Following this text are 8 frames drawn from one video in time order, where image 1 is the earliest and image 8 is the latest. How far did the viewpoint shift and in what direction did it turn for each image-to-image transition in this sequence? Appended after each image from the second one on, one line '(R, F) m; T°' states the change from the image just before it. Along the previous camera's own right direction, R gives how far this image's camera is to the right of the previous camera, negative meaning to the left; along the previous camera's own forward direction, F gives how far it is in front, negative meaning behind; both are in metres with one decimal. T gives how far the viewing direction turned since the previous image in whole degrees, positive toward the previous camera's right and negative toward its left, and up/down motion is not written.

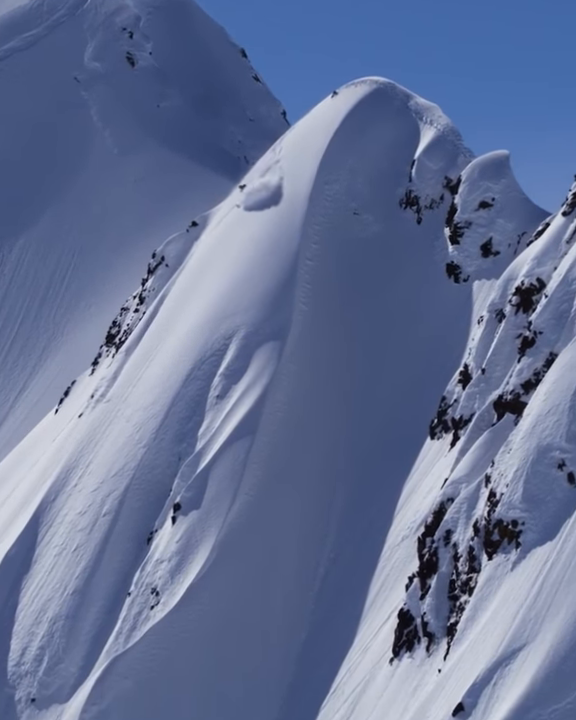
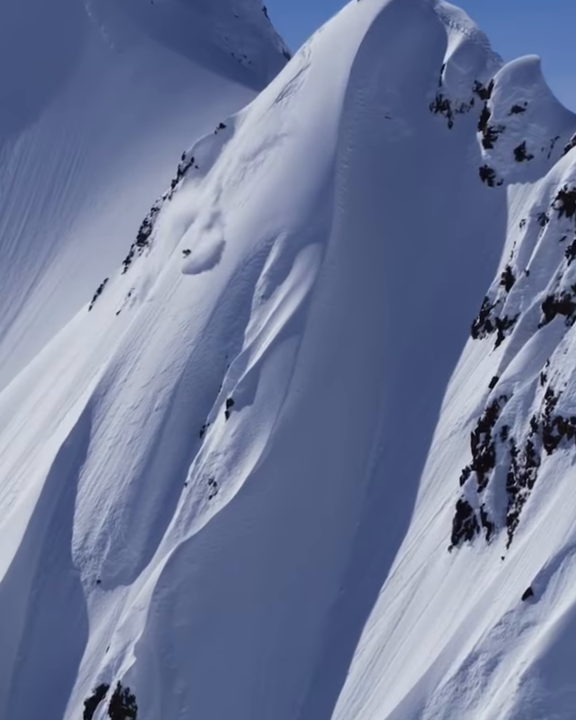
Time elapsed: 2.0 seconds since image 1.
(-2.0, -1.6) m; 0°
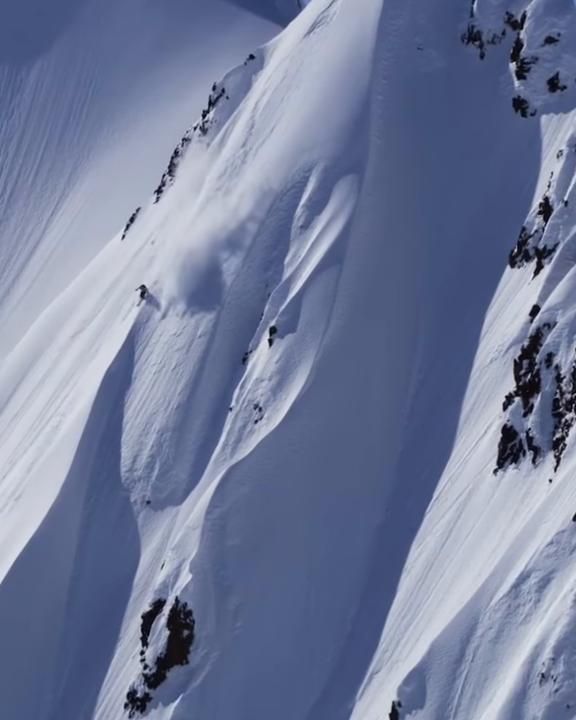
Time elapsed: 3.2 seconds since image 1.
(-1.1, -1.0) m; 0°
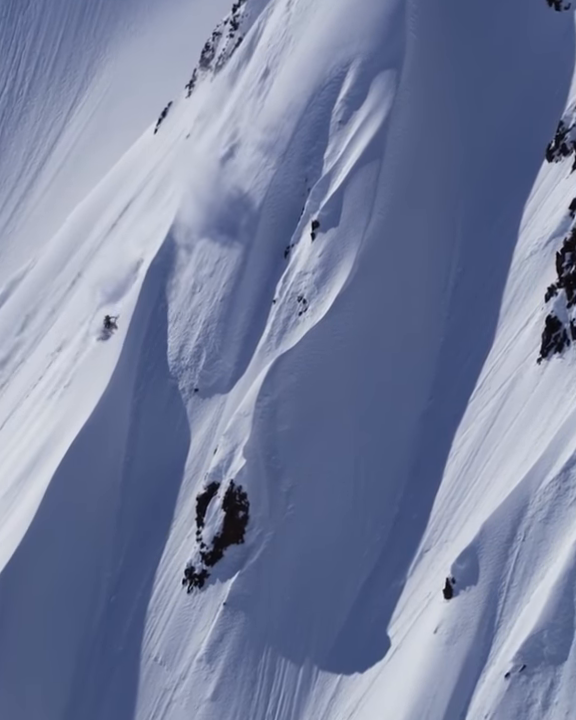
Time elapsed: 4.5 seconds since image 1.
(-1.2, -1.2) m; 0°
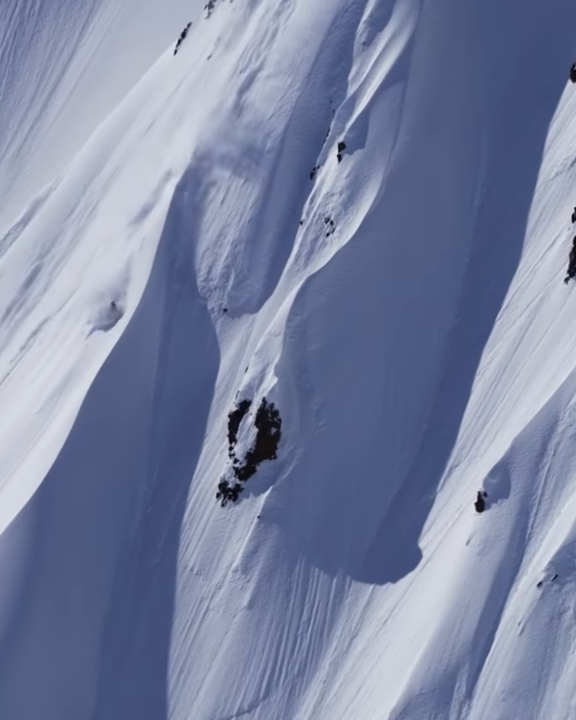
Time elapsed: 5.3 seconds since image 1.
(-0.7, -0.8) m; 0°
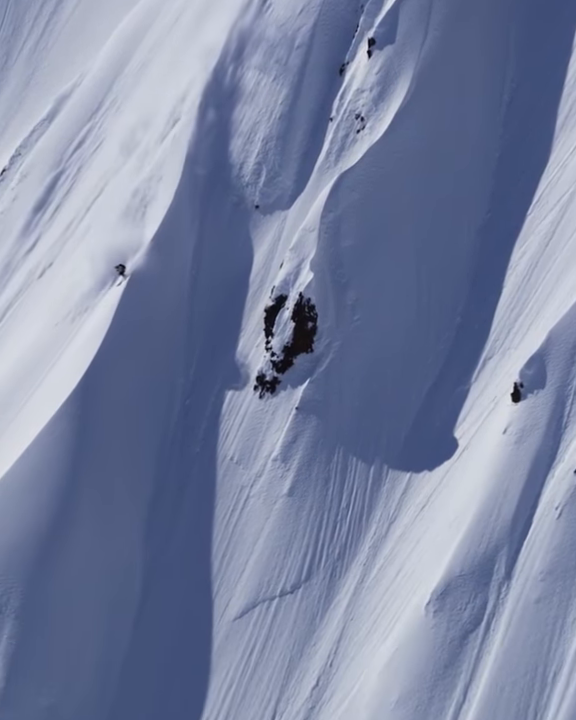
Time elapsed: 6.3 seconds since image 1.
(-0.8, -0.9) m; 0°
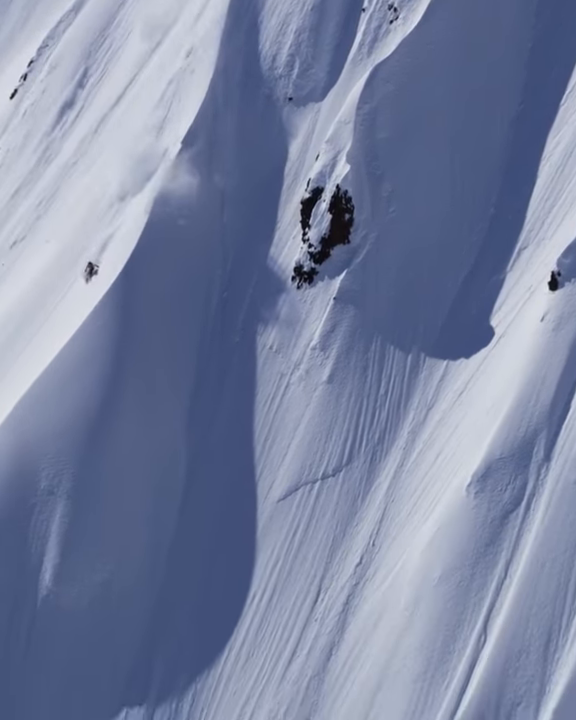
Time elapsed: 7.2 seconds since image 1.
(-0.7, -0.8) m; -1°
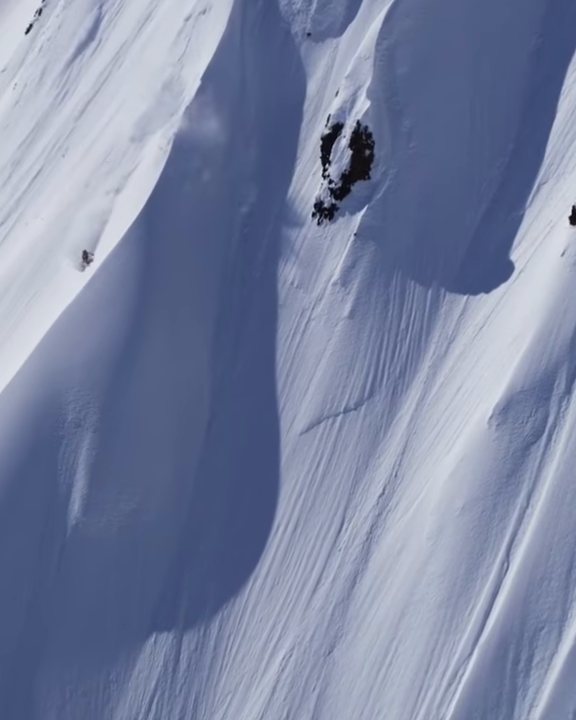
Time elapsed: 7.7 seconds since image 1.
(-0.4, -0.5) m; 0°
